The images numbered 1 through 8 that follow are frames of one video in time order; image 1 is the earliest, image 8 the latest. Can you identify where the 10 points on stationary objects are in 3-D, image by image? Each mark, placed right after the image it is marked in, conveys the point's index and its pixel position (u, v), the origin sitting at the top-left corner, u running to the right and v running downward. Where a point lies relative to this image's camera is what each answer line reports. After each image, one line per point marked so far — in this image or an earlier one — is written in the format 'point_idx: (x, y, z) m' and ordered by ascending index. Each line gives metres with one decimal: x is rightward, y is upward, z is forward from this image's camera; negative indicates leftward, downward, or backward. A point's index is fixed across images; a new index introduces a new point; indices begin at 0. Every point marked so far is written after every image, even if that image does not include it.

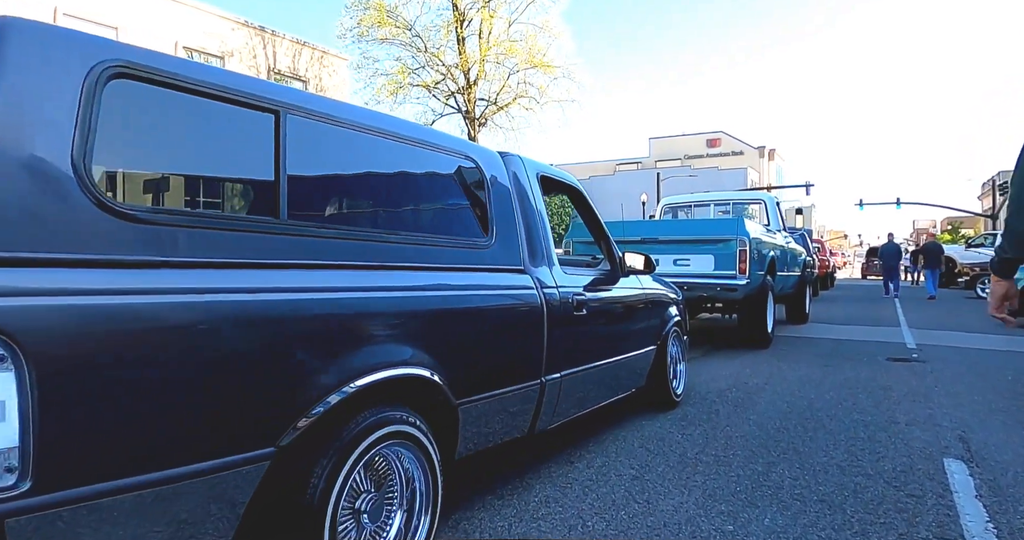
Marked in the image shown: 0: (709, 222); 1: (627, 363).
0: (+2.4, +0.6, +7.3) m
1: (+0.9, -0.7, +4.6) m
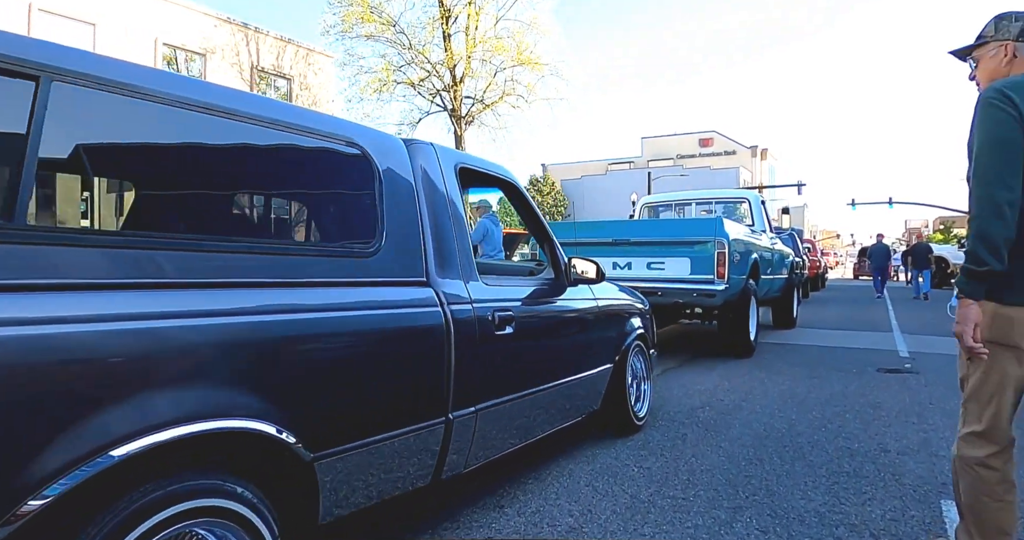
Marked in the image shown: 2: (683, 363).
0: (+1.9, +0.5, +6.7) m
1: (+0.4, -0.7, +4.0) m
2: (+2.0, -1.1, +7.2) m
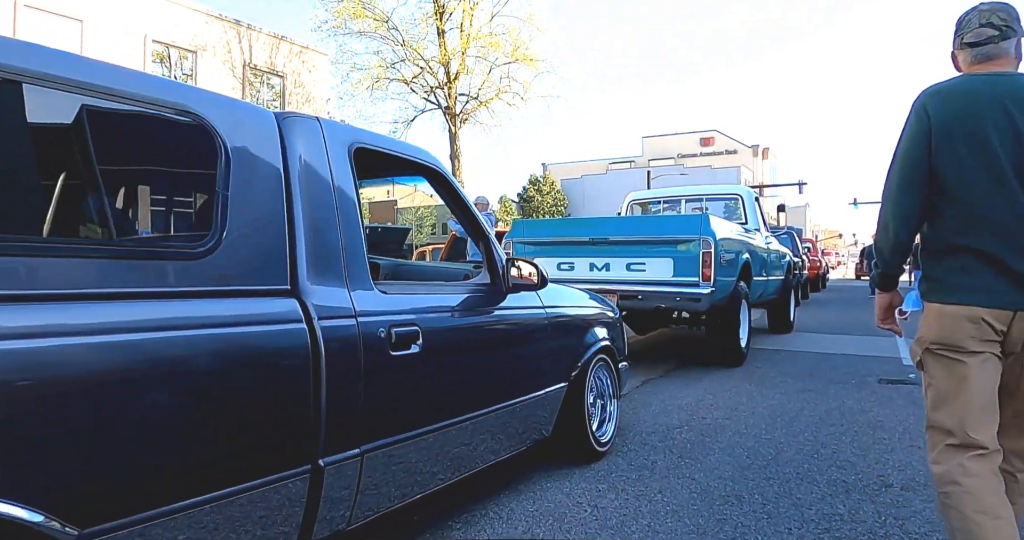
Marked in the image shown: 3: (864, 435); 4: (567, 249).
0: (+1.6, +0.5, +6.1) m
1: (+0.1, -0.8, +3.4) m
2: (+1.7, -1.1, +6.6) m
3: (+2.5, -1.2, +4.3) m
4: (+0.6, +0.2, +6.6) m
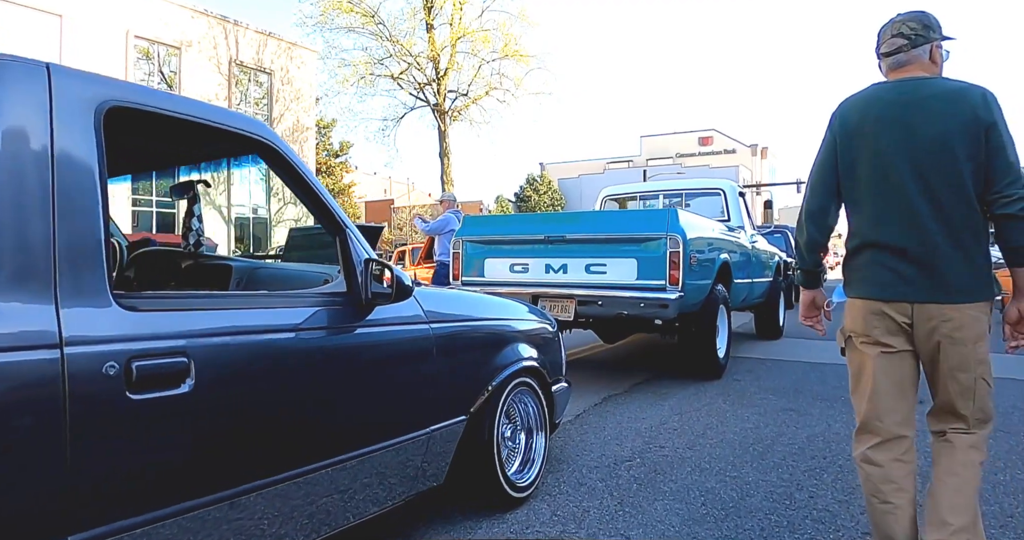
0: (+1.1, +0.5, +5.3) m
1: (-0.5, -0.8, +2.6) m
2: (+1.2, -1.1, +5.9) m
3: (+2.0, -1.2, +3.6) m
4: (+0.1, +0.2, +5.9) m
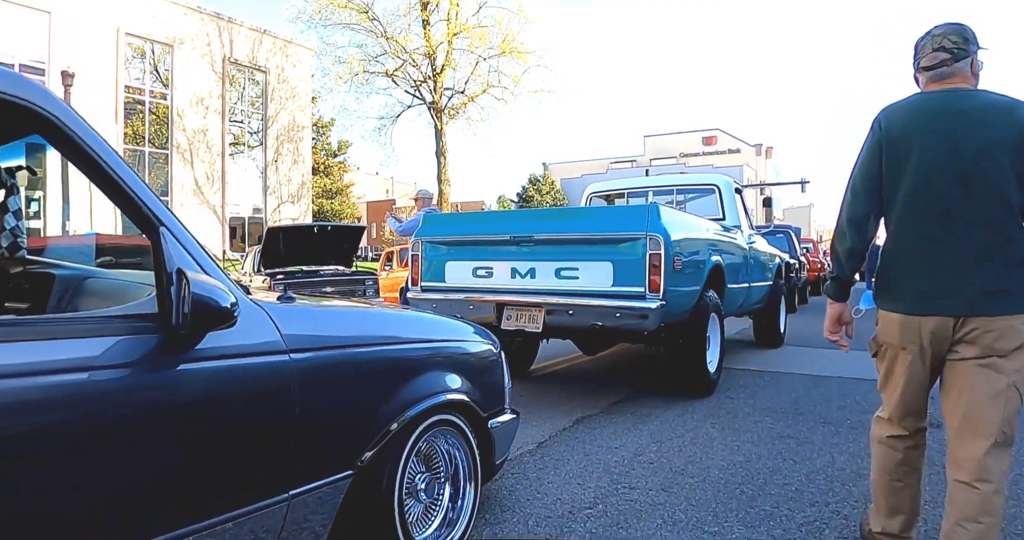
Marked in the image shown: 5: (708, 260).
0: (+0.7, +0.5, +4.7) m
1: (-0.8, -0.8, +2.0) m
2: (+0.8, -1.2, +5.2) m
3: (+1.7, -1.2, +2.9) m
4: (-0.2, +0.2, +5.3) m
5: (+1.8, +0.1, +5.3) m
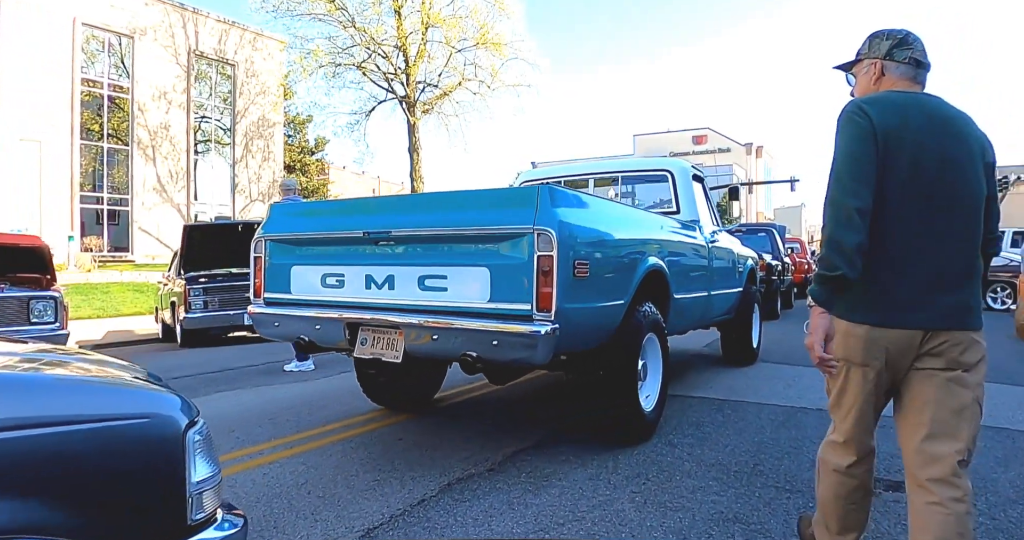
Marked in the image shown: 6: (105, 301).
0: (-0.1, +0.4, +3.4) m
1: (-1.7, -0.9, +0.6) m
2: (0.0, -1.2, +3.9) m
3: (+0.8, -1.3, +1.6) m
4: (-1.1, +0.1, +3.9) m
5: (+0.9, 0.0, +4.0) m
6: (-12.8, -1.0, +19.0) m
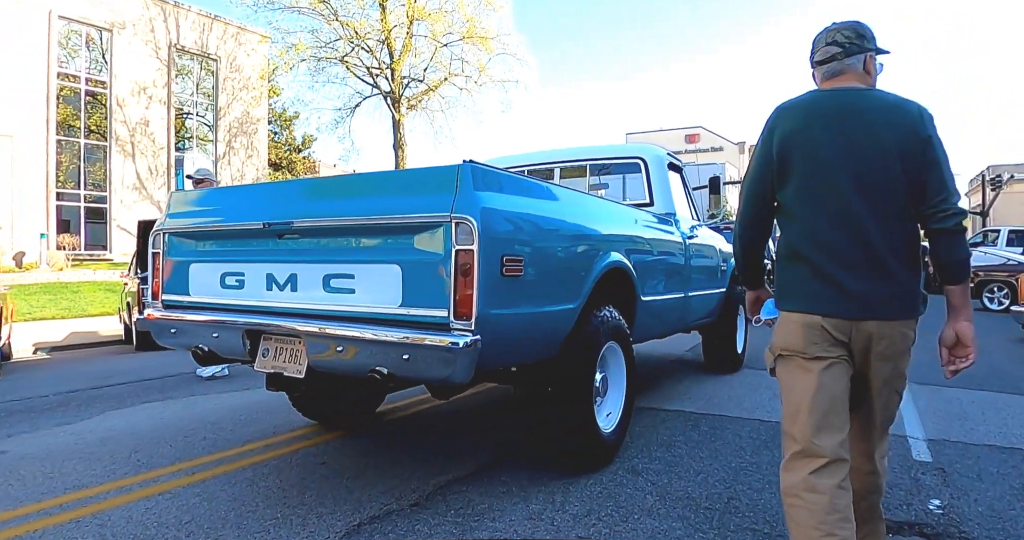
0: (-0.5, +0.4, +2.8) m
1: (-2.0, -0.8, 0.0) m
2: (-0.4, -1.2, +3.3) m
3: (+0.5, -1.3, +1.0) m
4: (-1.5, +0.1, +3.3) m
5: (+0.5, 0.0, +3.4) m
6: (-13.3, -0.9, +18.3) m
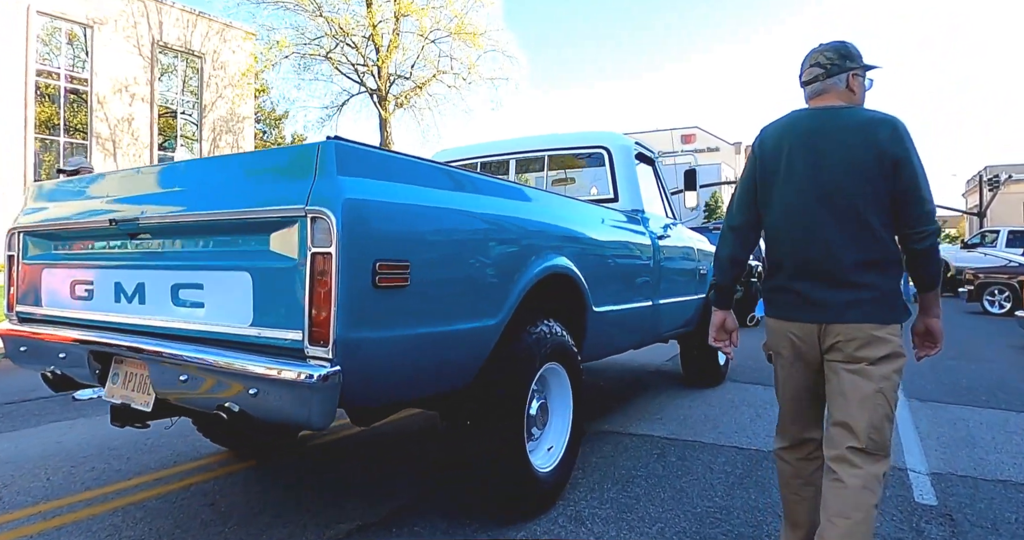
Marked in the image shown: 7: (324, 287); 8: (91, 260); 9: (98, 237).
0: (-0.9, +0.4, +2.2) m
1: (-2.4, -0.9, -0.6) m
2: (-0.8, -1.2, +2.7) m
3: (+0.1, -1.3, +0.4) m
4: (-1.9, +0.1, +2.7) m
5: (+0.1, 0.0, +2.8) m
6: (-13.7, -1.0, +17.6) m
7: (-0.5, -0.1, +2.0) m
8: (-1.9, +0.1, +2.7) m
9: (-1.8, +0.2, +2.7) m
